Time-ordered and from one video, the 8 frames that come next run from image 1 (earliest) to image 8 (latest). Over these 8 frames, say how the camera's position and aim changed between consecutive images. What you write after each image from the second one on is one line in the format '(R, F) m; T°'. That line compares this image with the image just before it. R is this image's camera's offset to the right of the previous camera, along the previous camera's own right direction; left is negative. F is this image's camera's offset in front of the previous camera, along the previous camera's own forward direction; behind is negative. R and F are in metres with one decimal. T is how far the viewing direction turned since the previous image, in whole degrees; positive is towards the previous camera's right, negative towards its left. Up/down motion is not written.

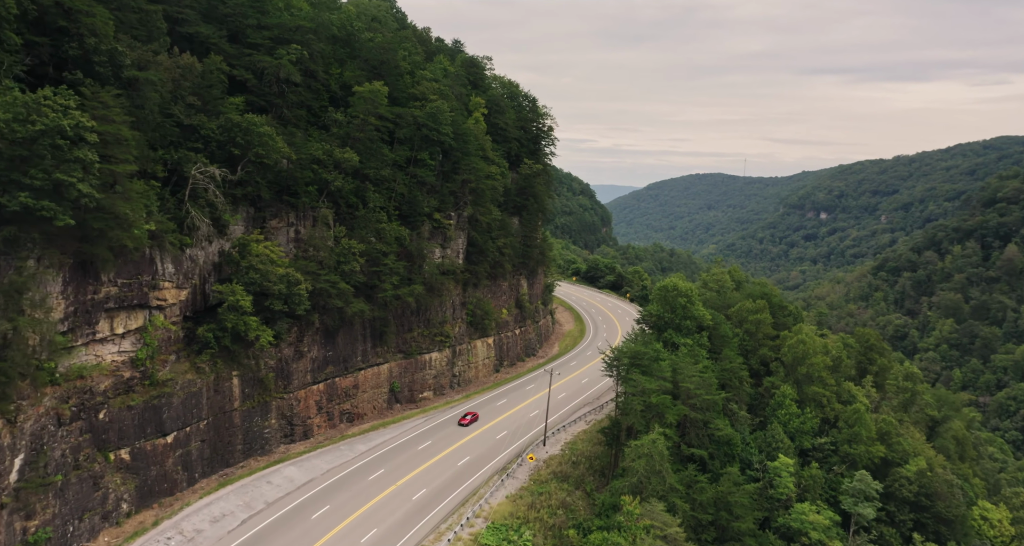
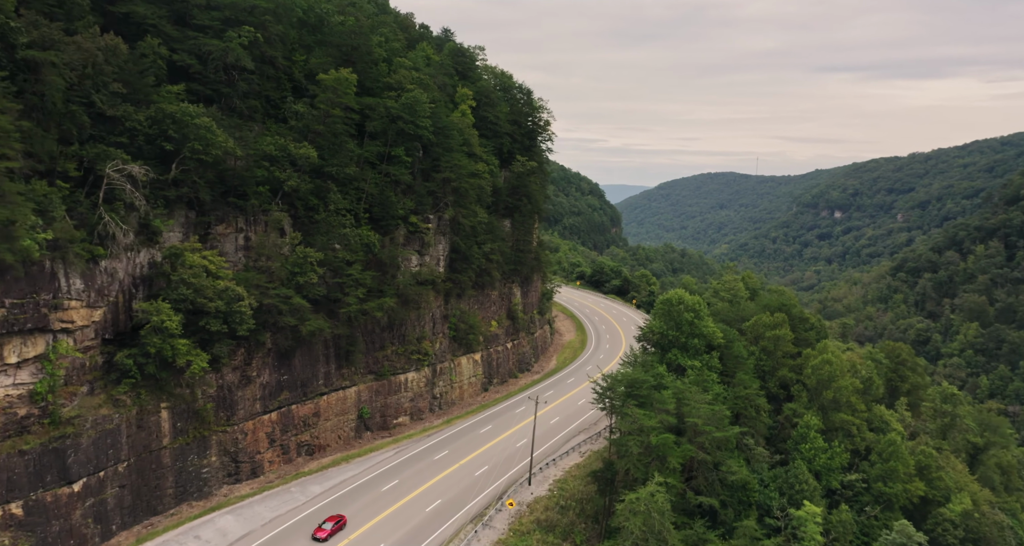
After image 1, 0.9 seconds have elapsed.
(+1.7, +6.2) m; -1°
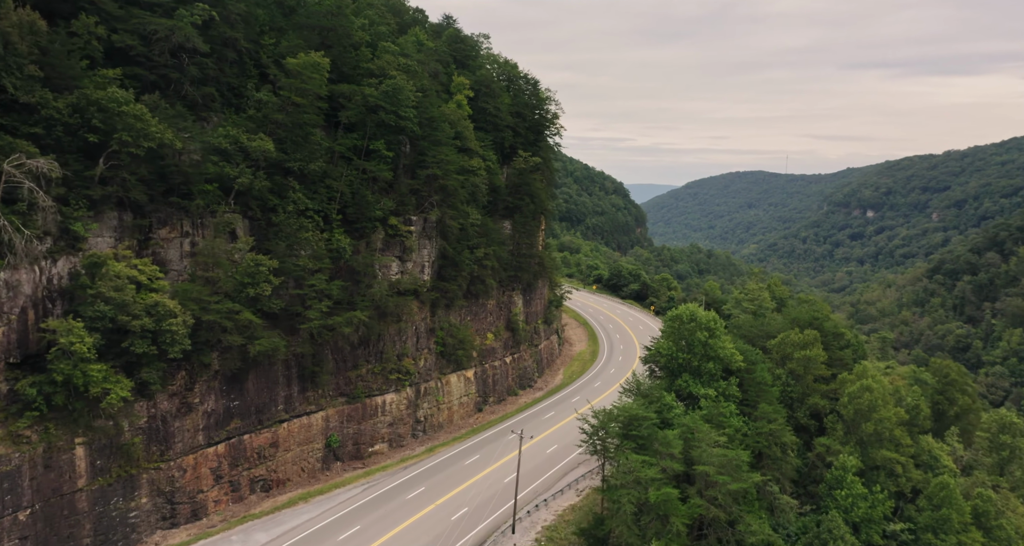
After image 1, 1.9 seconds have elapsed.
(+2.0, +5.8) m; -2°
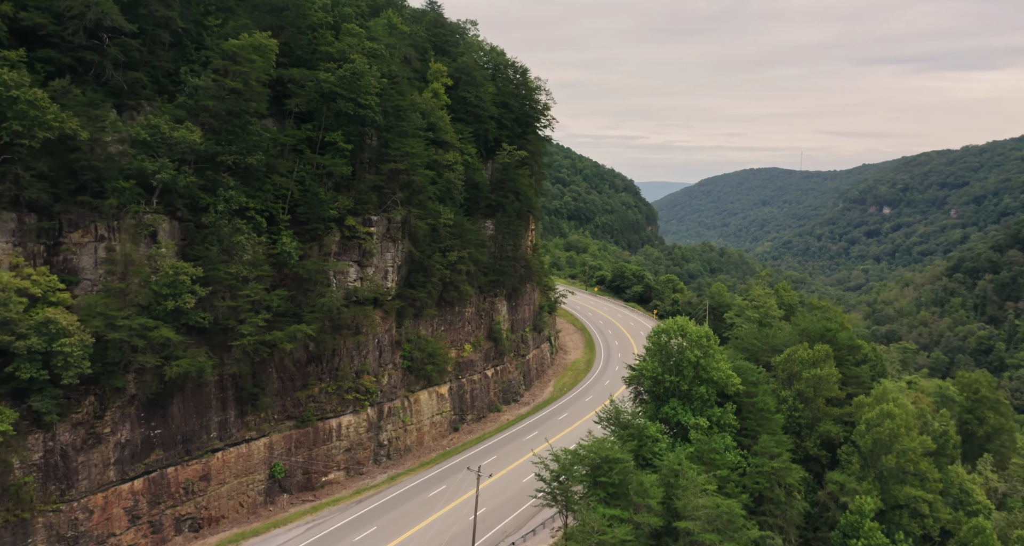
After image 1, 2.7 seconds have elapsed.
(+2.1, +4.9) m; -1°
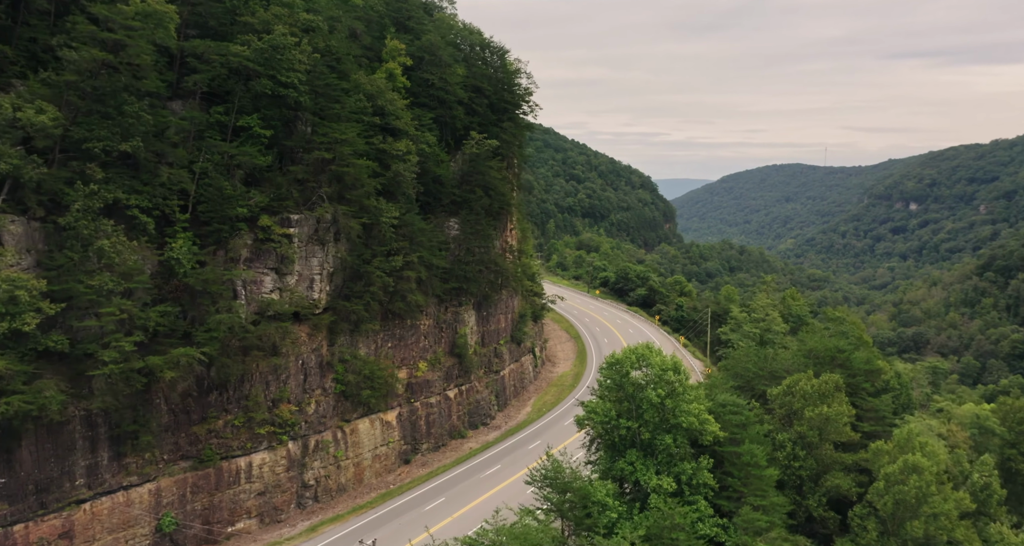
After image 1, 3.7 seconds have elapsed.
(+3.3, +6.6) m; -2°
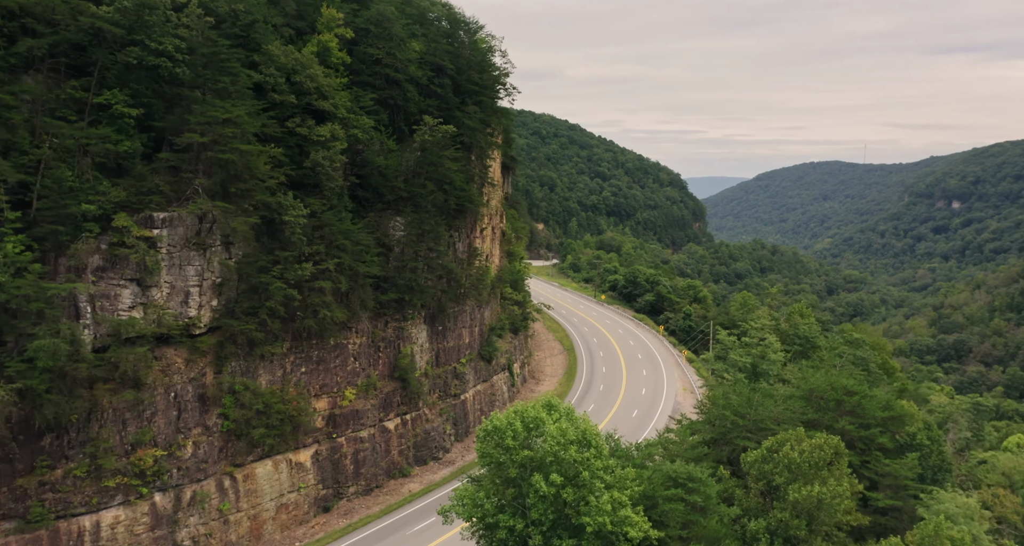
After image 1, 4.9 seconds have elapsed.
(+4.0, +7.1) m; -2°
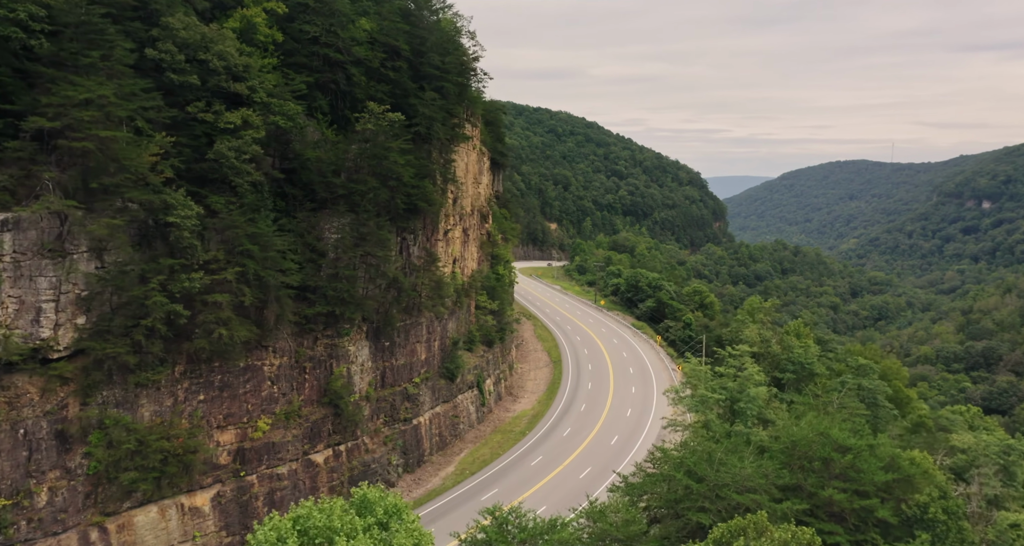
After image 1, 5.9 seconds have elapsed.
(+3.1, +5.2) m; -2°
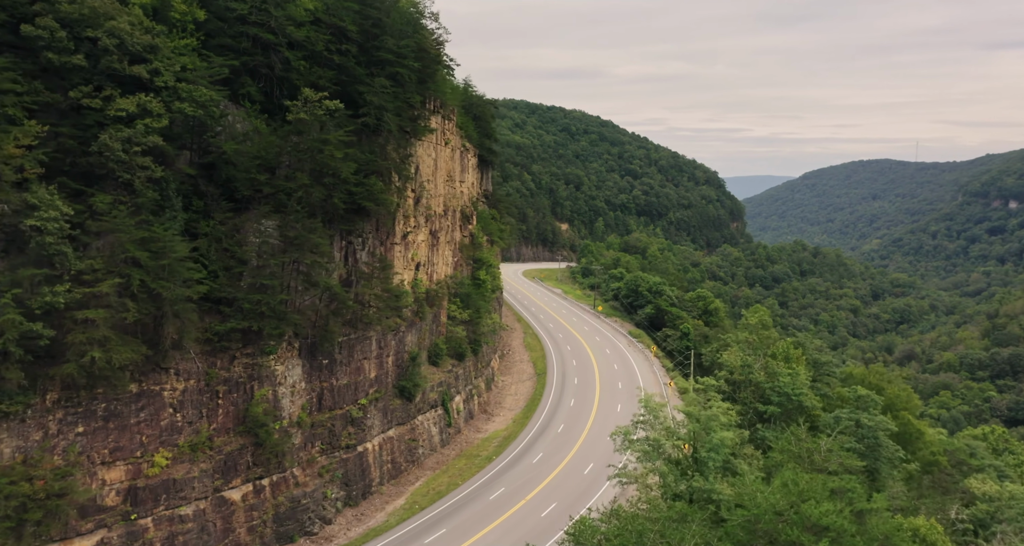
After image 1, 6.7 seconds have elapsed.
(+2.7, +4.3) m; -1°
